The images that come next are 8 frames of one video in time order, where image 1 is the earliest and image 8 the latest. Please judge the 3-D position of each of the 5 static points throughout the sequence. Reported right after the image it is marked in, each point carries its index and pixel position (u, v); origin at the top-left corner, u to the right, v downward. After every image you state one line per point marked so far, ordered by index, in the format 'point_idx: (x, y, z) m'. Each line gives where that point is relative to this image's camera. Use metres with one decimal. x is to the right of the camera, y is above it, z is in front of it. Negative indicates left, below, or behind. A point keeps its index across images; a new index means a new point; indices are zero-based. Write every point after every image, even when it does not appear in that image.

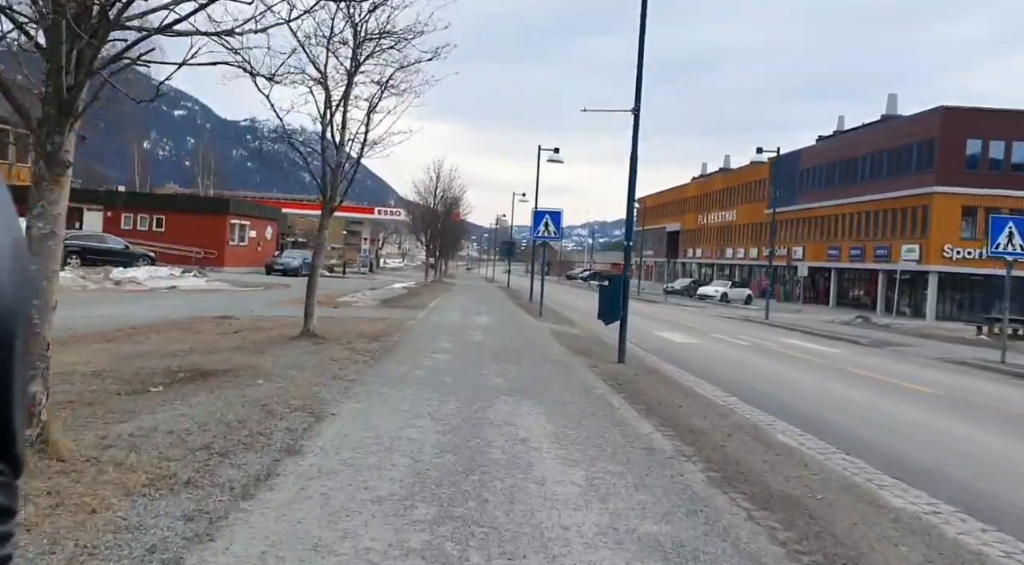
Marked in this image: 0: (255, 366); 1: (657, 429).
0: (-3.5, -1.1, +9.7) m
1: (+1.6, -1.6, +7.9) m
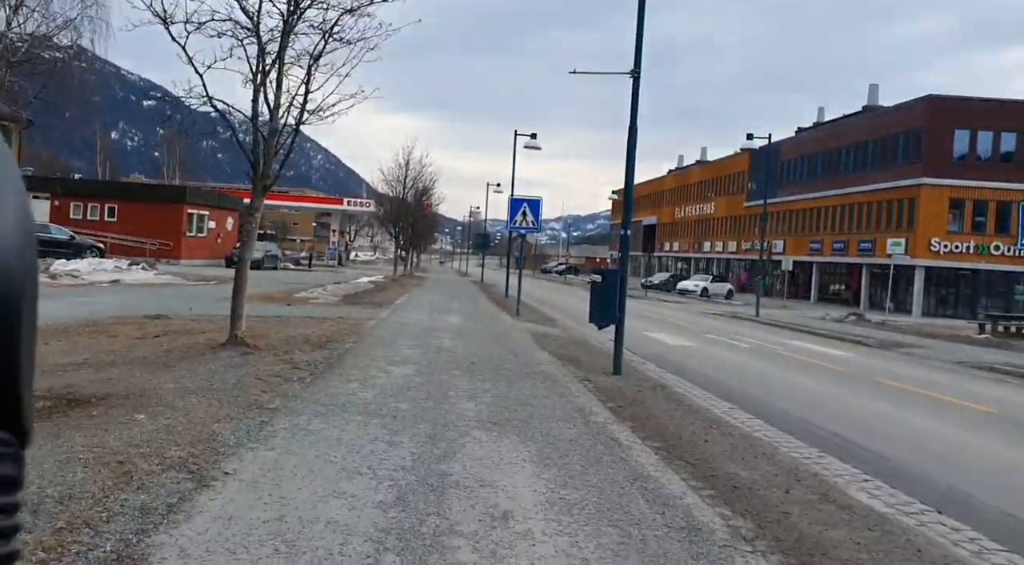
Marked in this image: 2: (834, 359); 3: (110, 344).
0: (-3.7, -1.1, +7.4) m
1: (+1.4, -1.6, +5.7) m
2: (+8.1, -1.9, +18.3) m
3: (-6.5, -1.0, +11.7) m
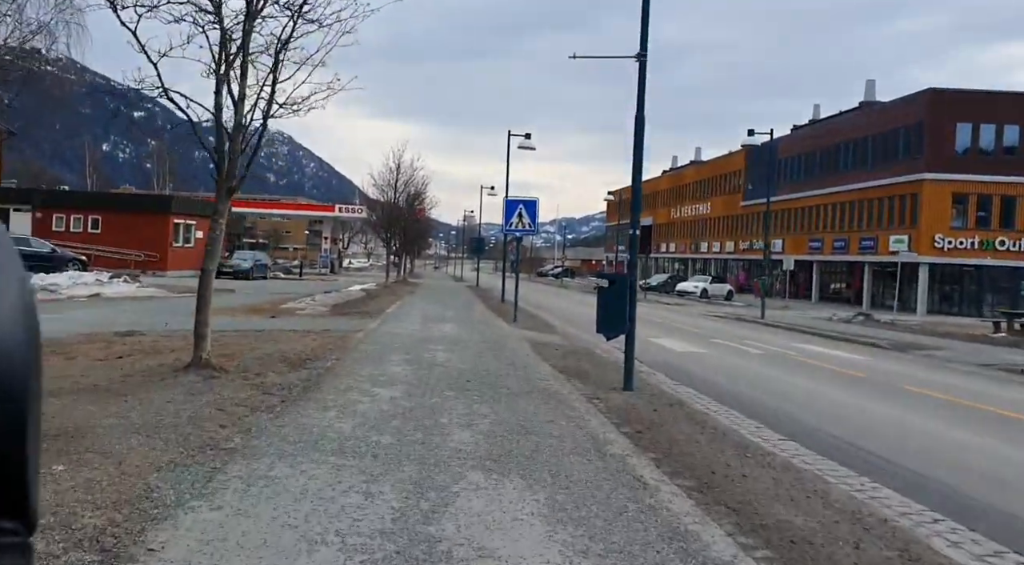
0: (-3.7, -1.3, +6.2) m
1: (+1.4, -1.6, +4.6) m
2: (+8.1, -1.9, +17.3) m
3: (-6.5, -1.2, +10.6) m
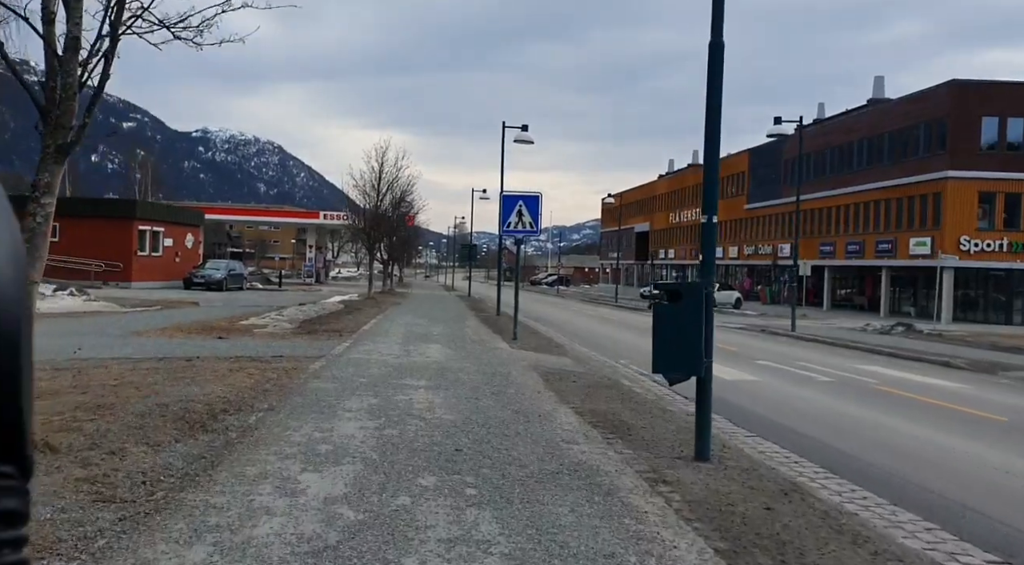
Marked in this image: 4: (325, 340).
0: (-3.5, -1.4, +2.7) m
1: (+1.6, -1.7, +1.0) m
2: (+8.2, -2.1, +13.8) m
3: (-6.4, -1.4, +7.0) m
4: (-4.2, -1.3, +16.3) m
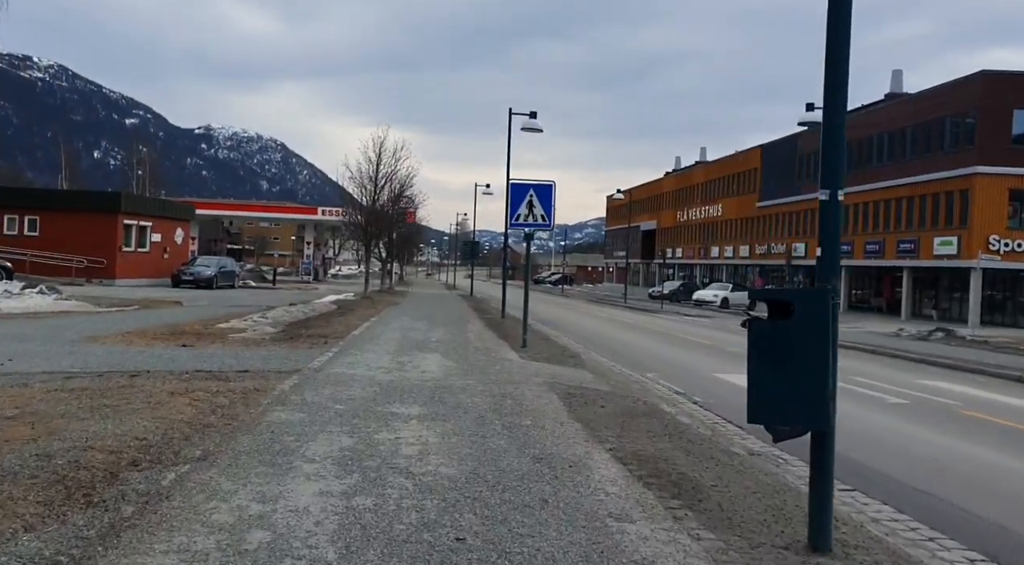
0: (-3.4, -1.4, +0.5) m
1: (+1.8, -1.7, -1.1) m
2: (+8.3, -2.1, +11.6) m
3: (-6.2, -1.4, +4.8) m
4: (-4.0, -1.3, +14.2) m
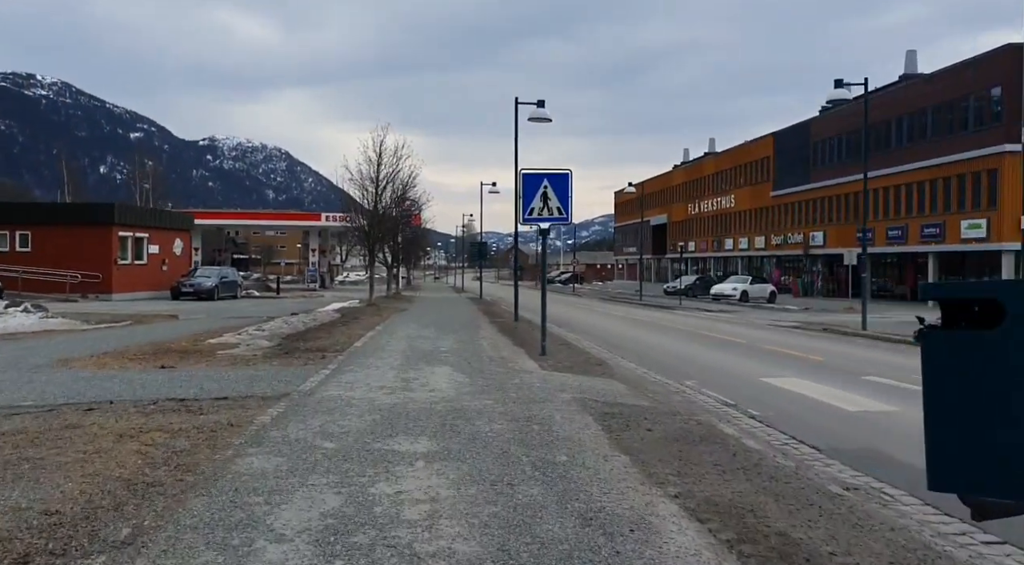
0: (-3.2, -1.5, -1.1) m
1: (+1.9, -1.7, -2.8) m
2: (+8.7, -1.8, +9.9) m
3: (-6.0, -1.6, +3.3) m
4: (-3.7, -1.4, +12.6) m
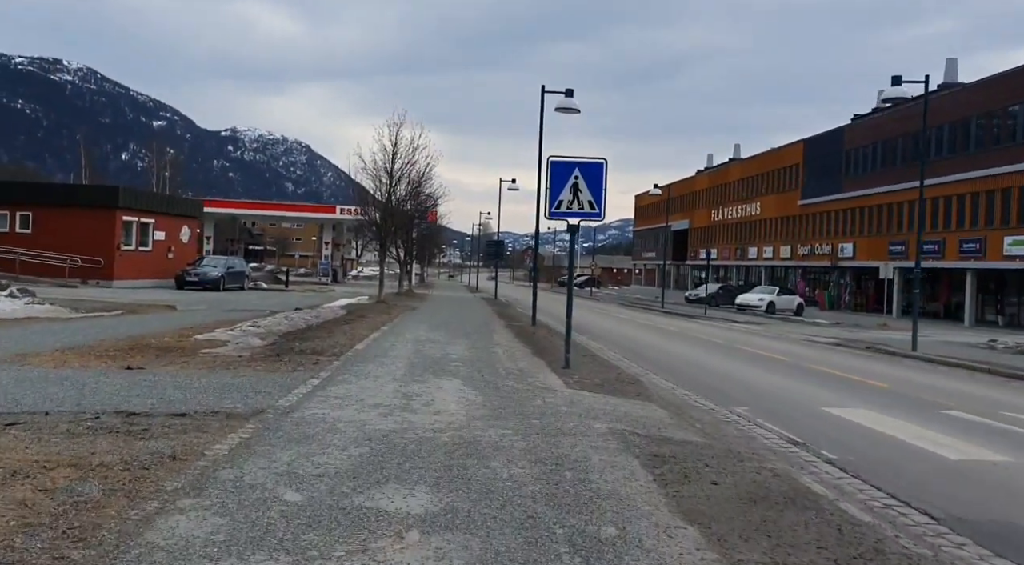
0: (-3.1, -1.4, -2.8) m
1: (+1.9, -1.8, -4.6) m
2: (+8.9, -2.2, +8.0) m
3: (-5.9, -1.4, +1.6) m
4: (-3.4, -1.3, +10.9) m
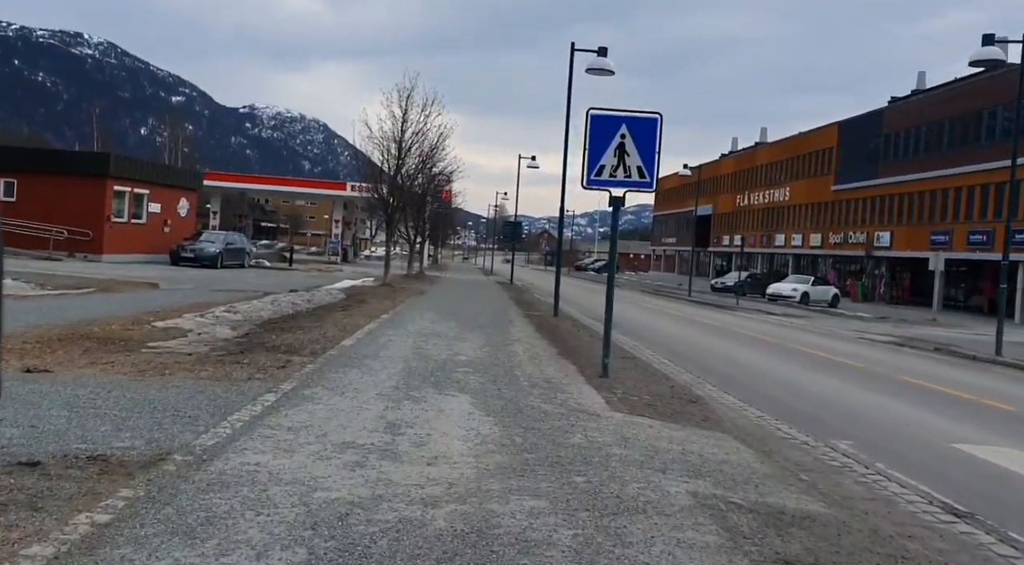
0: (-3.1, -1.5, -5.4) m
1: (+1.9, -2.0, -7.3) m
2: (+9.1, -2.3, +5.1) m
3: (-5.7, -1.4, -1.0) m
4: (-3.1, -1.1, +8.3) m
